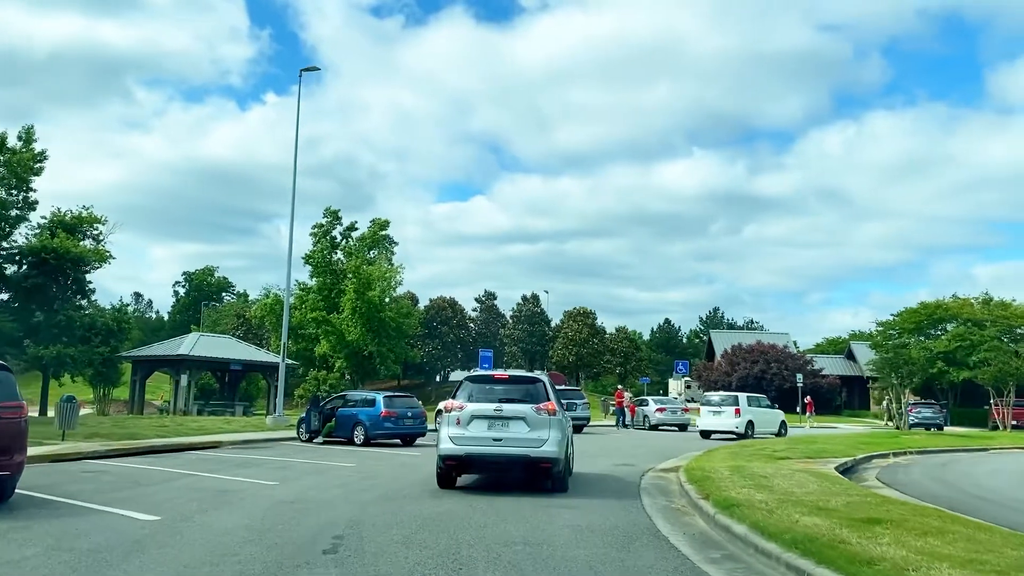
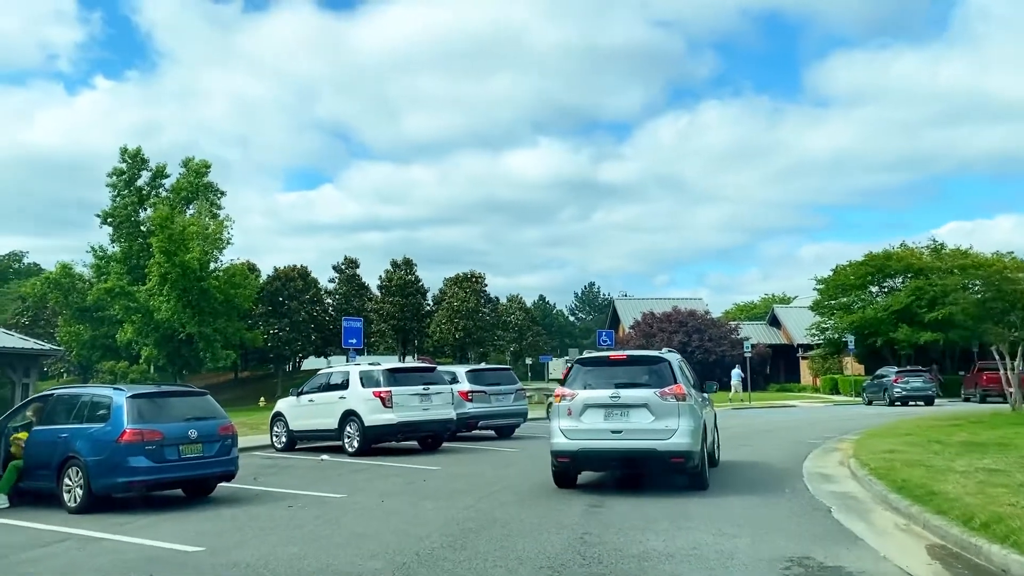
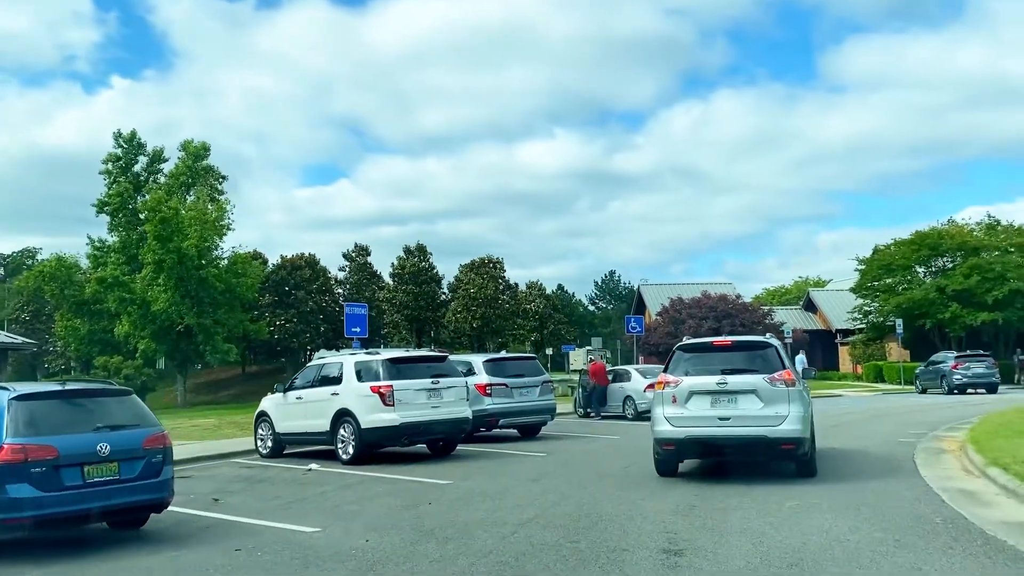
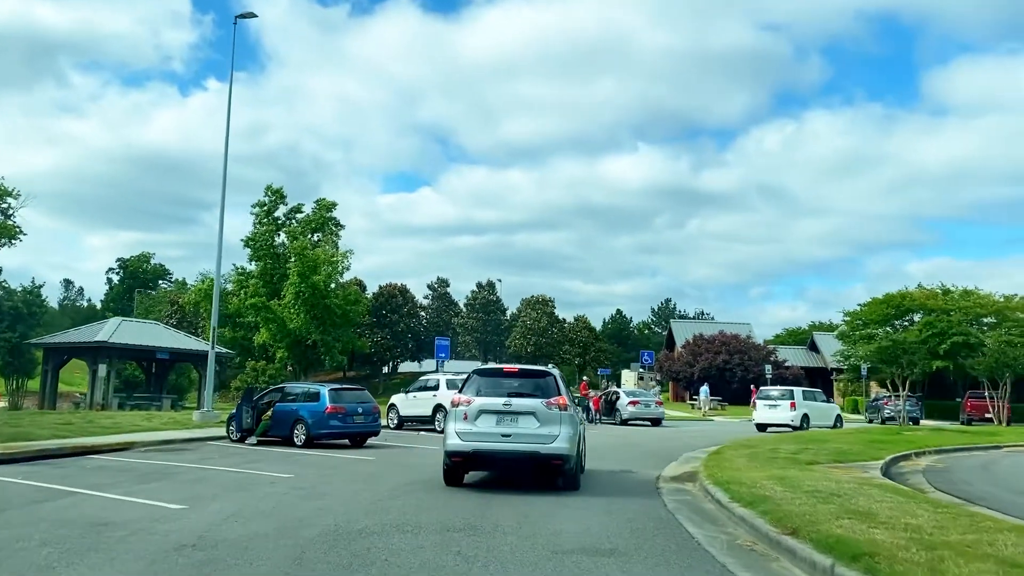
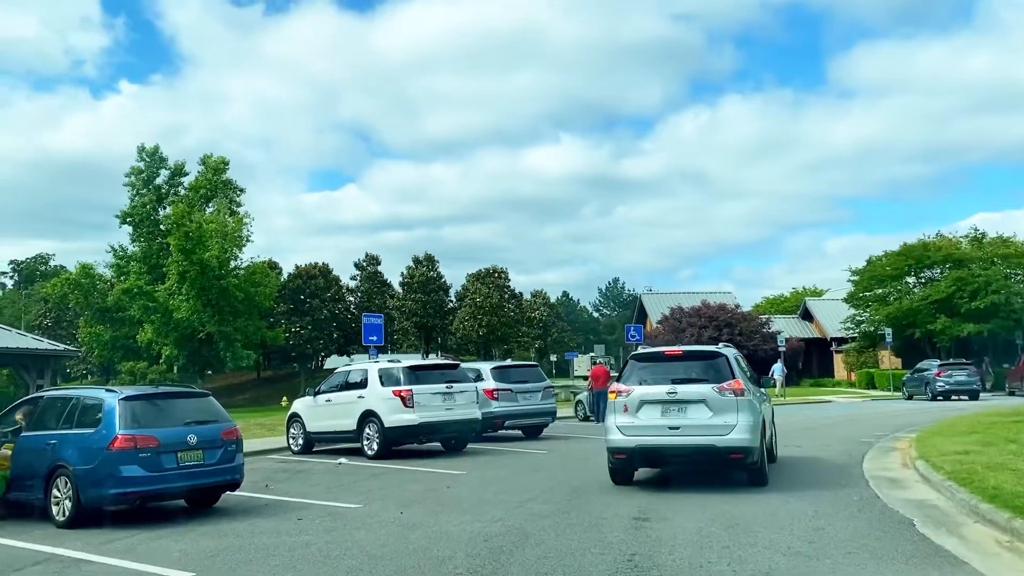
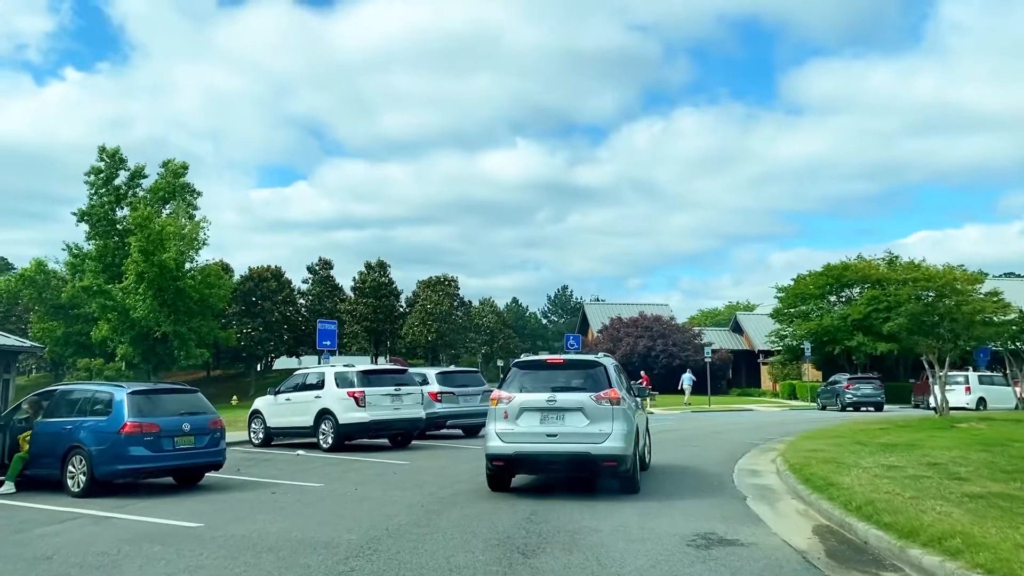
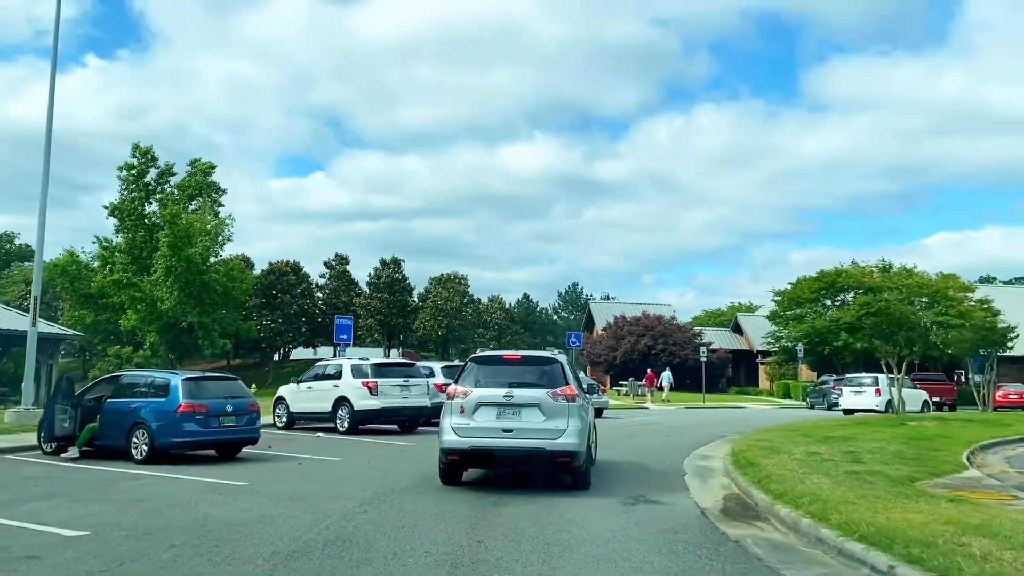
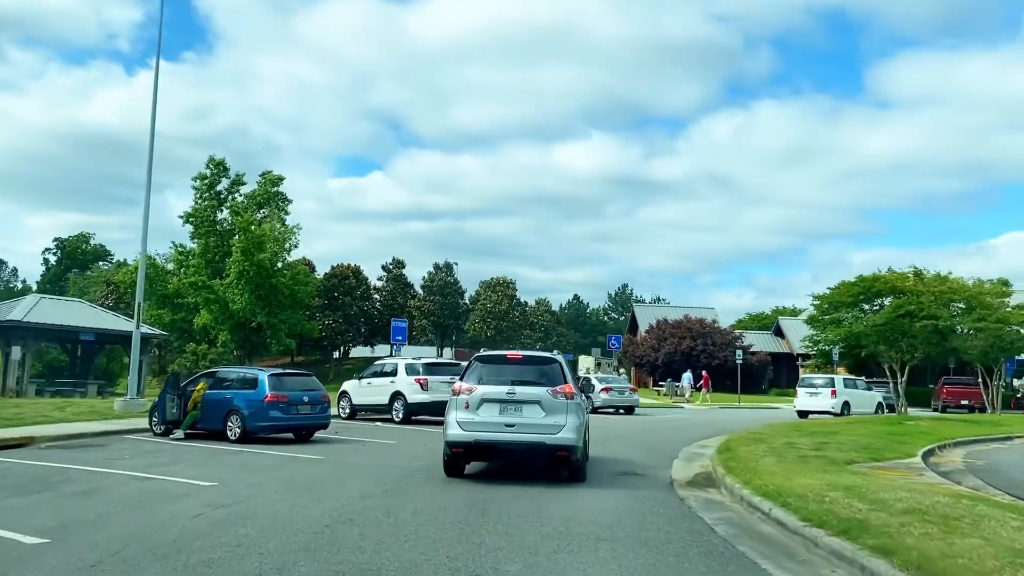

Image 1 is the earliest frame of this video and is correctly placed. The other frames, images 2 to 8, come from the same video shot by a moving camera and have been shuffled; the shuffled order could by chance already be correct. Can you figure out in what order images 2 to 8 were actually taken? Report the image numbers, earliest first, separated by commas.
4, 8, 7, 6, 2, 5, 3
